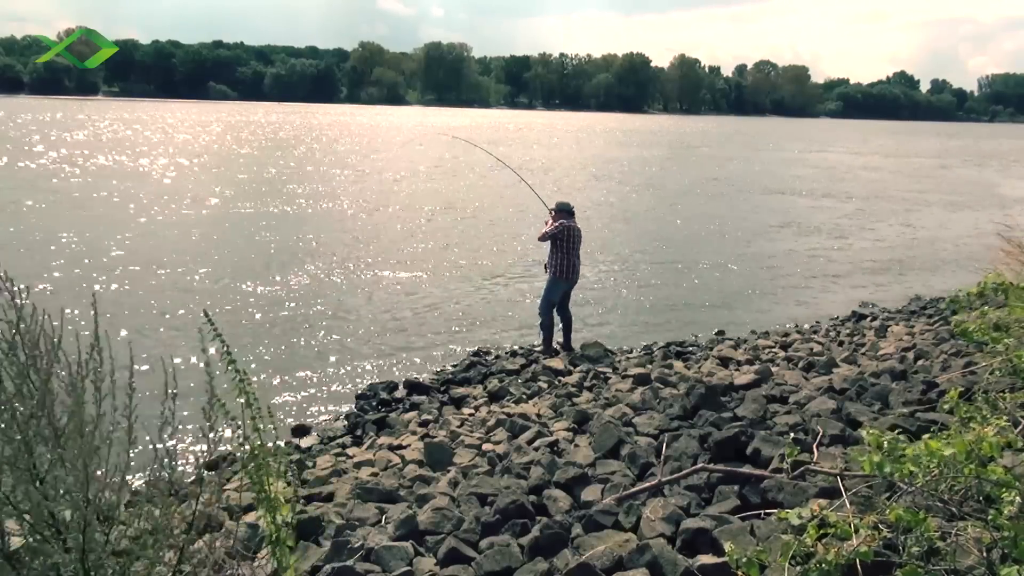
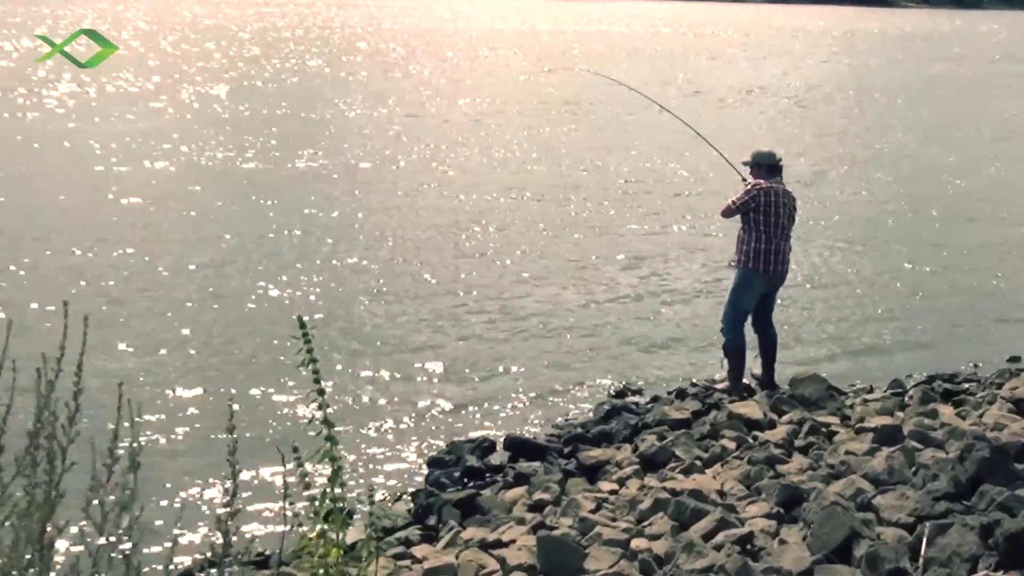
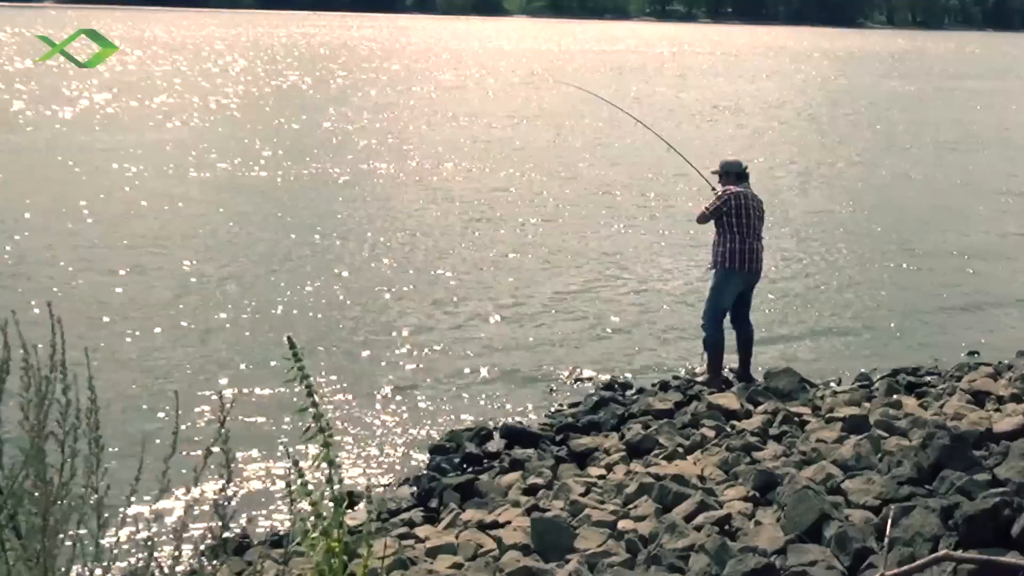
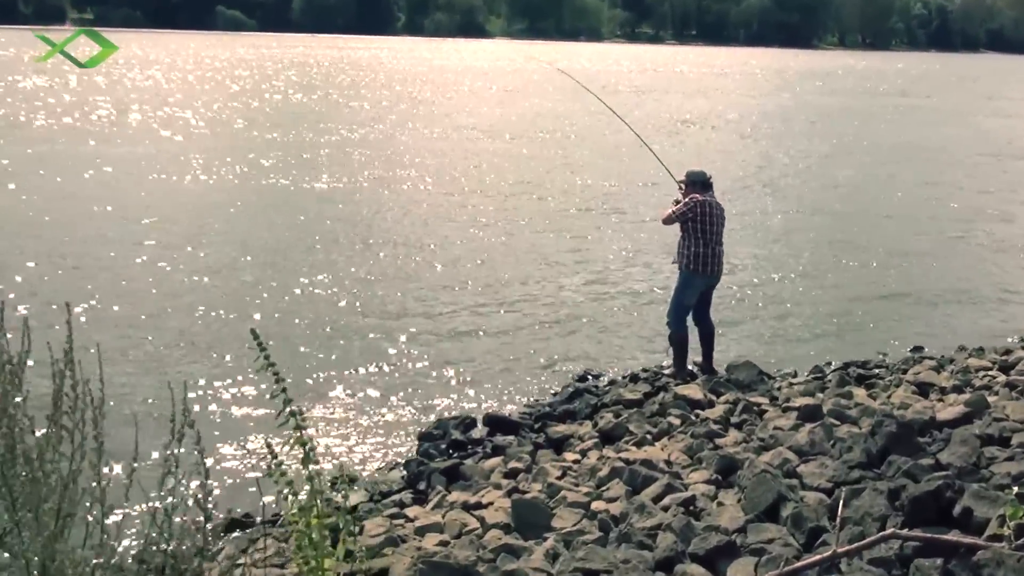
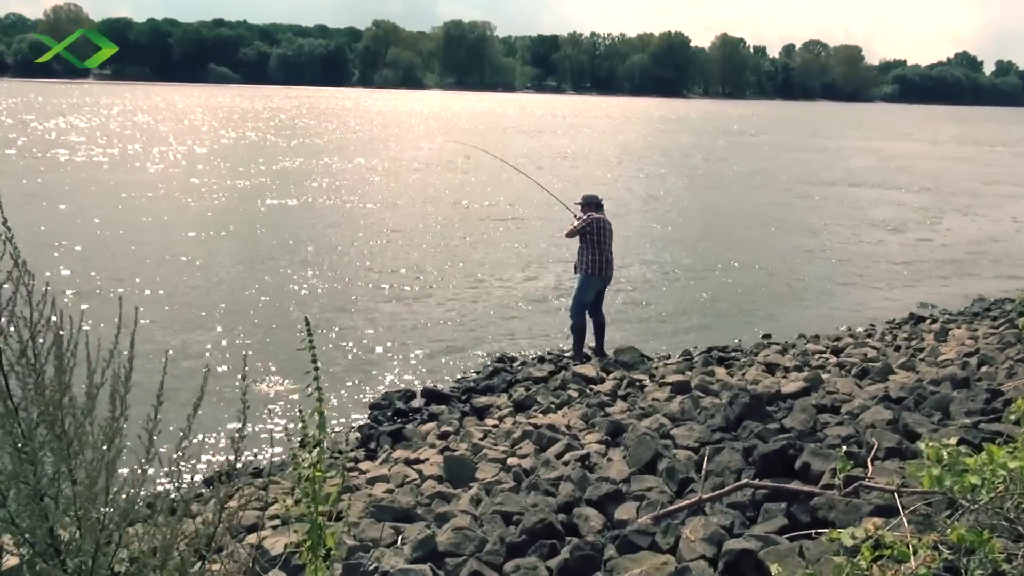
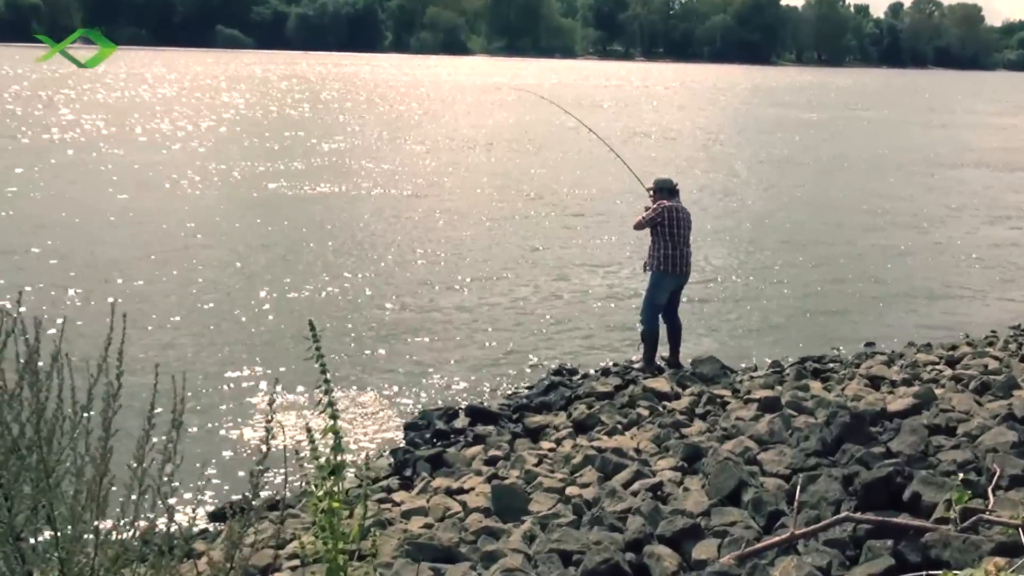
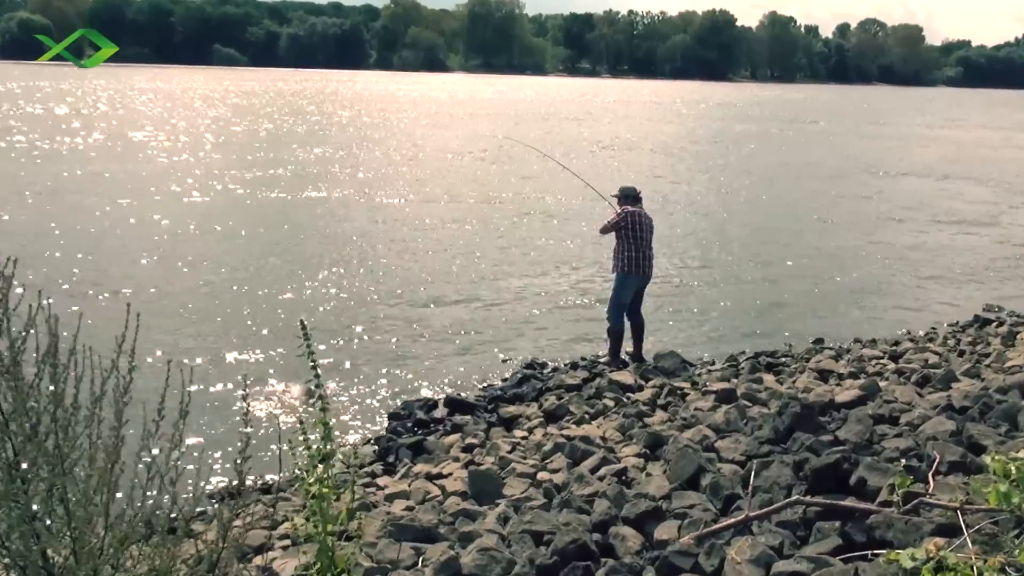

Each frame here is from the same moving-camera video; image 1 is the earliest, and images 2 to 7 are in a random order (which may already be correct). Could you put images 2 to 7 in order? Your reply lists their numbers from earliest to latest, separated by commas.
5, 7, 6, 4, 3, 2
